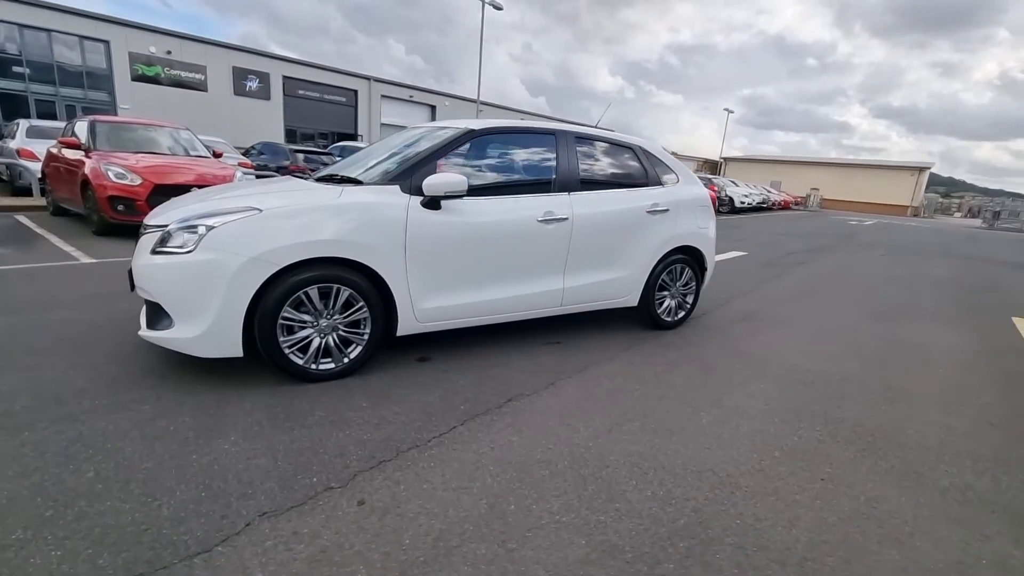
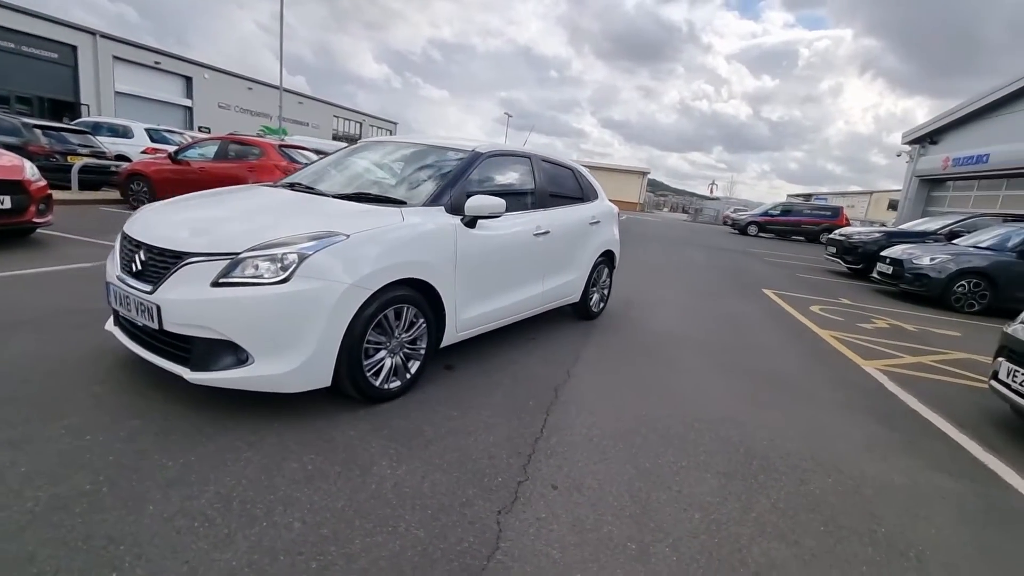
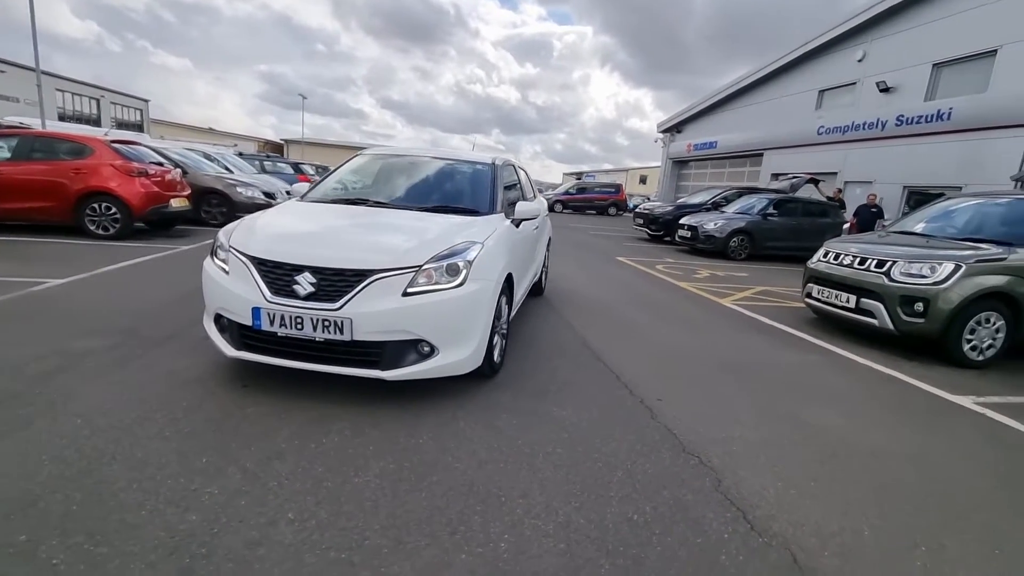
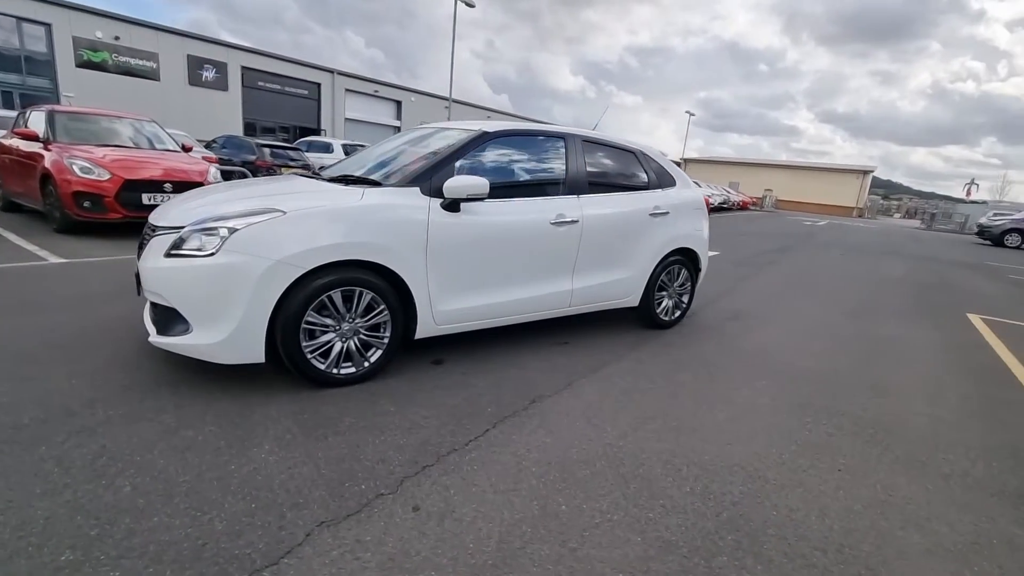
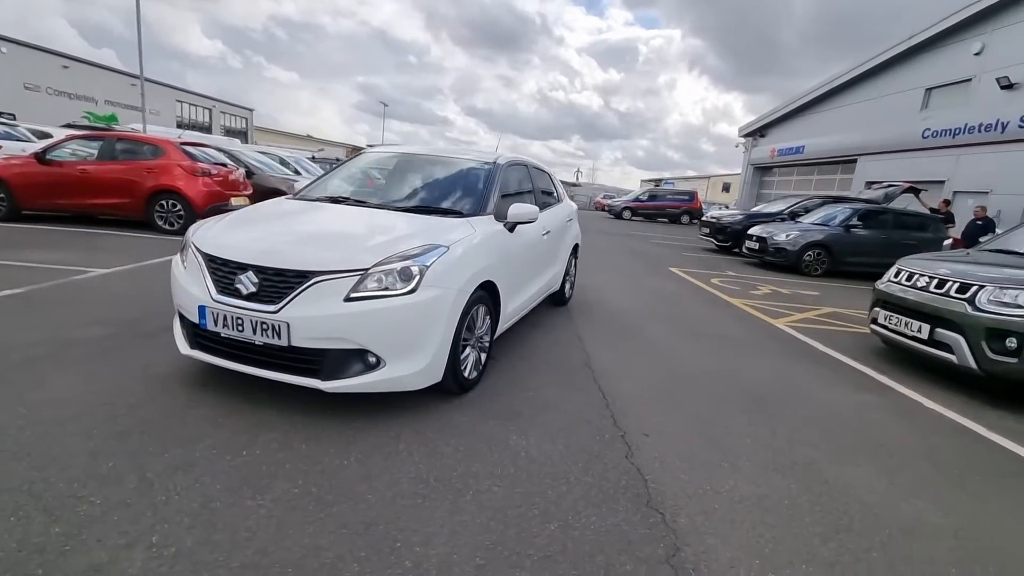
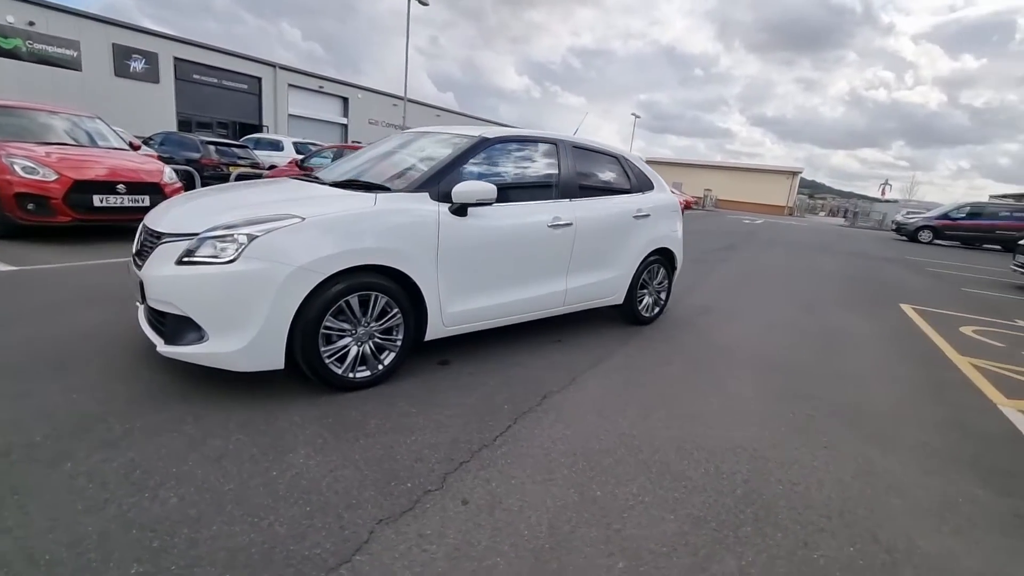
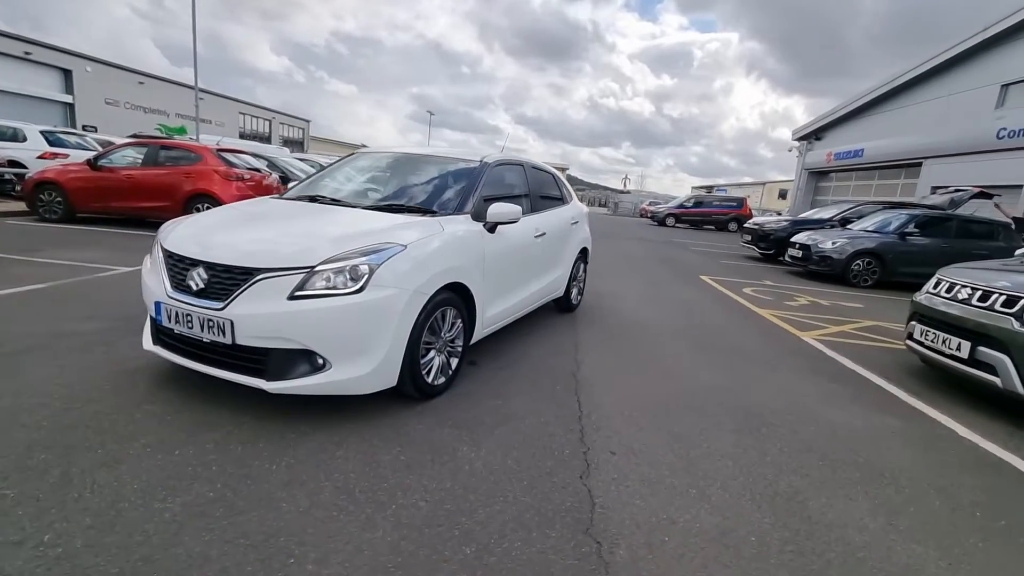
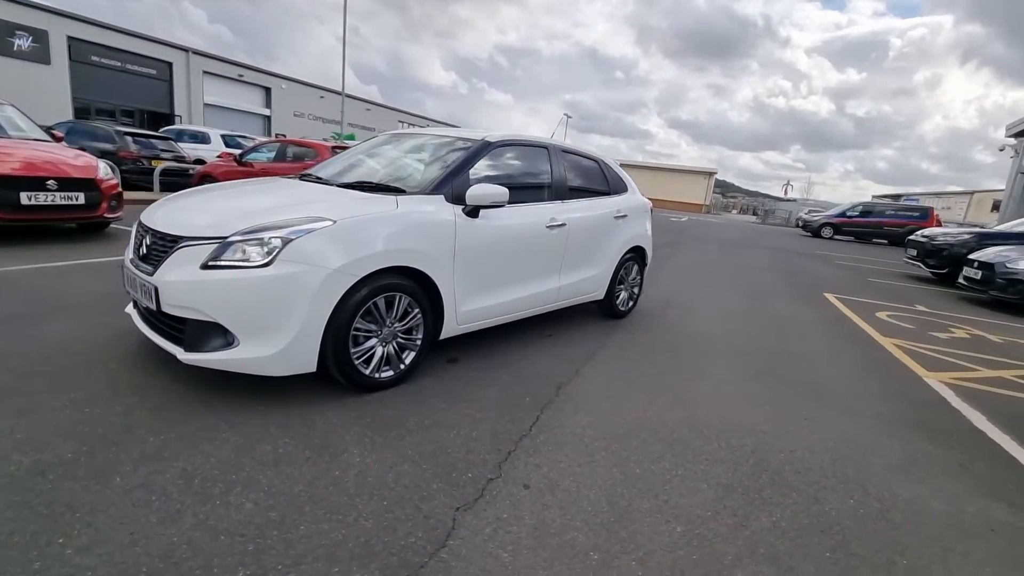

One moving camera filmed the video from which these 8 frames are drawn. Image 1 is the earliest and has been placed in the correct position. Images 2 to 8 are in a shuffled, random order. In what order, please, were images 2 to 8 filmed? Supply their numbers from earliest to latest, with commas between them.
4, 6, 8, 2, 7, 5, 3
